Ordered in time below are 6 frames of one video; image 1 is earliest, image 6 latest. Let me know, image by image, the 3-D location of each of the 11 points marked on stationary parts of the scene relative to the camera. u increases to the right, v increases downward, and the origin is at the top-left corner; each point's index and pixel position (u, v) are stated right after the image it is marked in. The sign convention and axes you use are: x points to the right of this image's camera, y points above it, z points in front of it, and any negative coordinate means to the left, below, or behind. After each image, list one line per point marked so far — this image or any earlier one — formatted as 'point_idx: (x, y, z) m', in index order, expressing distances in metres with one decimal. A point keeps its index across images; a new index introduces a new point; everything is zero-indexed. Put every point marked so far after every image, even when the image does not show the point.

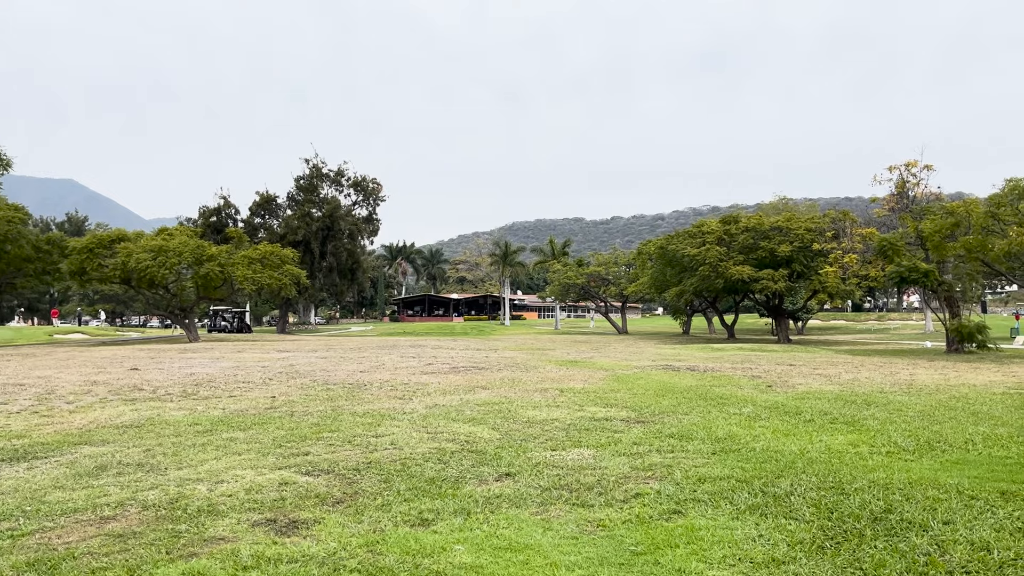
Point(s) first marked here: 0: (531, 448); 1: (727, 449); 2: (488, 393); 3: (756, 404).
0: (+0.2, -1.7, +6.7) m
1: (+2.2, -1.6, +6.4) m
2: (-0.4, -1.8, +11.1) m
3: (+3.6, -1.7, +9.7) m
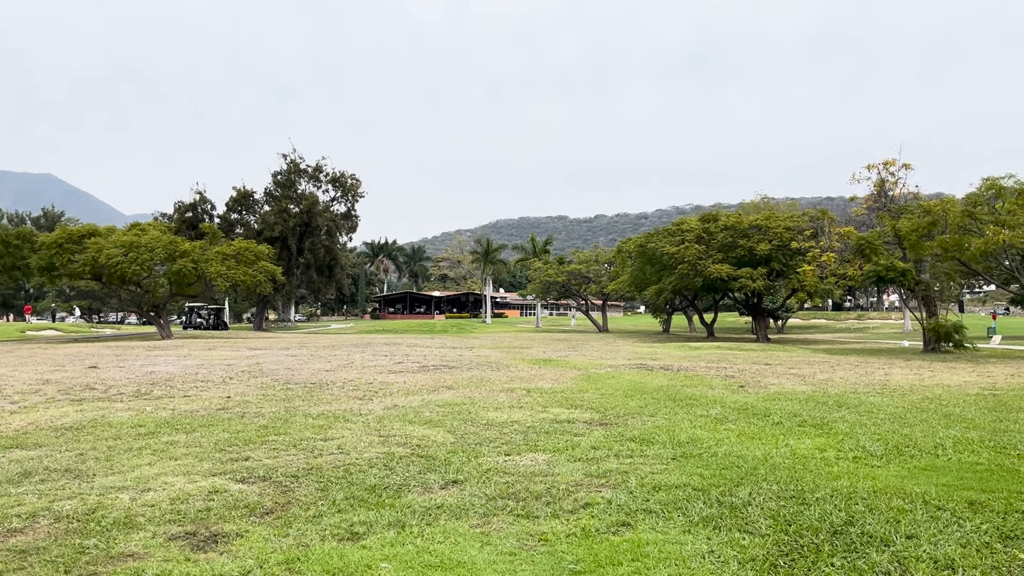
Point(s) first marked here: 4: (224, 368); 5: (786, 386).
0: (-0.3, -1.6, +6.4) m
1: (+1.7, -1.6, +6.2) m
2: (-1.0, -1.7, +10.8) m
3: (+3.1, -1.7, +9.5) m
4: (-7.0, -1.9, +16.0) m
5: (+5.0, -1.8, +12.1) m
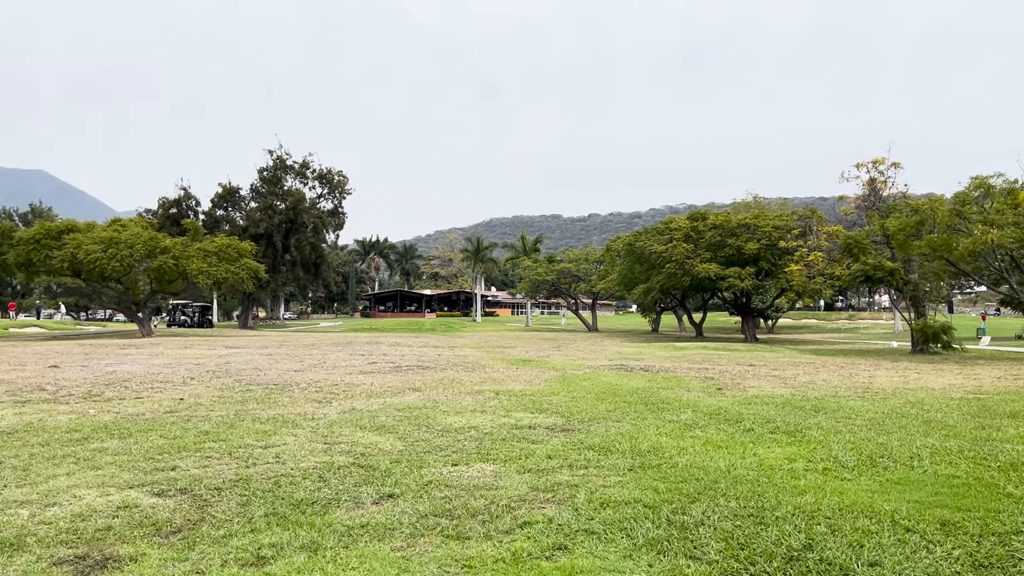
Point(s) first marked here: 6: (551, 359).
0: (-0.7, -1.6, +6.0) m
1: (+1.2, -1.6, +5.8) m
2: (-1.5, -1.7, +10.3) m
3: (+2.6, -1.7, +9.0) m
4: (-7.6, -1.9, +15.5) m
5: (+4.5, -1.8, +11.7) m
6: (+1.2, -2.1, +19.8) m
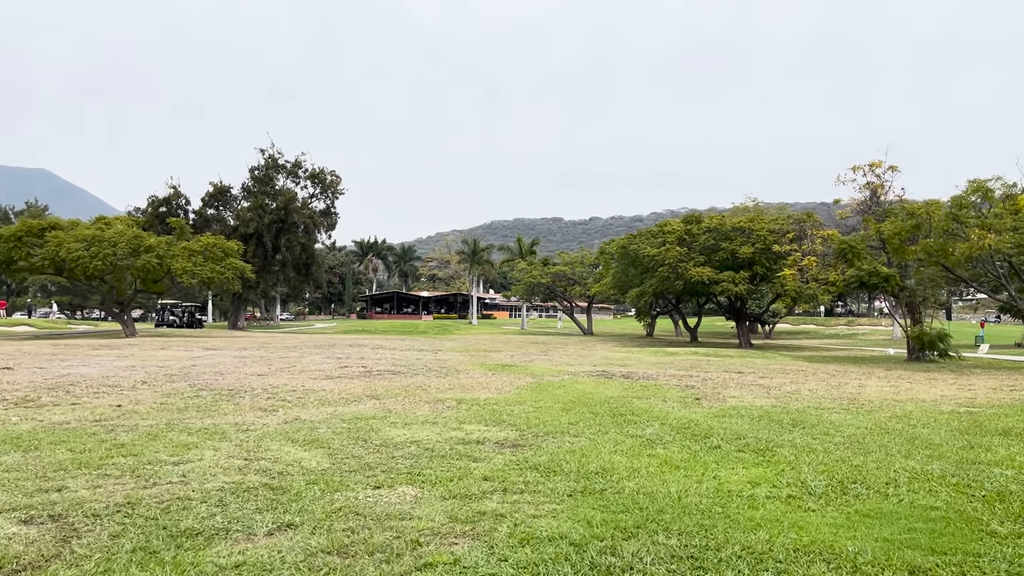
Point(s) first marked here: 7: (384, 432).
0: (-1.3, -1.6, +5.3) m
1: (+0.7, -1.6, +5.1) m
2: (-2.1, -1.7, +9.7) m
3: (+2.0, -1.7, +8.4) m
4: (-8.1, -1.8, +14.9) m
5: (+3.9, -1.9, +11.0) m
6: (+0.6, -2.2, +19.2) m
7: (-1.4, -1.6, +7.5) m
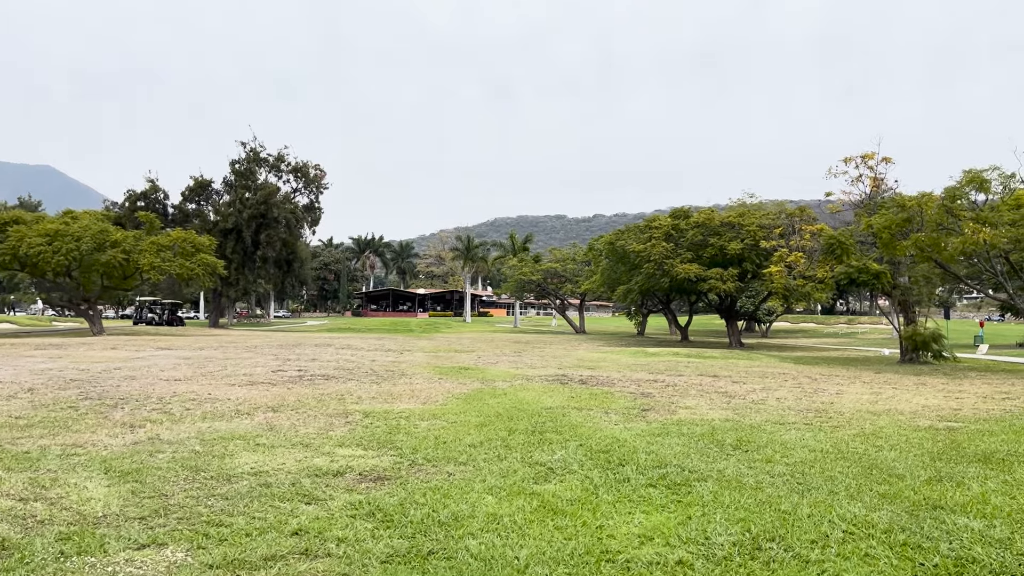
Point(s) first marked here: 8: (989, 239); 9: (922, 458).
0: (-2.5, -1.6, +4.1) m
1: (-0.5, -1.6, +3.9) m
2: (-3.2, -1.7, +8.5) m
3: (+0.8, -1.7, +7.2) m
4: (-9.3, -1.8, +13.7) m
5: (+2.8, -1.8, +9.8) m
6: (-0.5, -2.2, +18.0) m
7: (-2.6, -1.6, +6.2) m
8: (+12.7, +1.3, +17.4) m
9: (+4.1, -1.7, +6.6) m
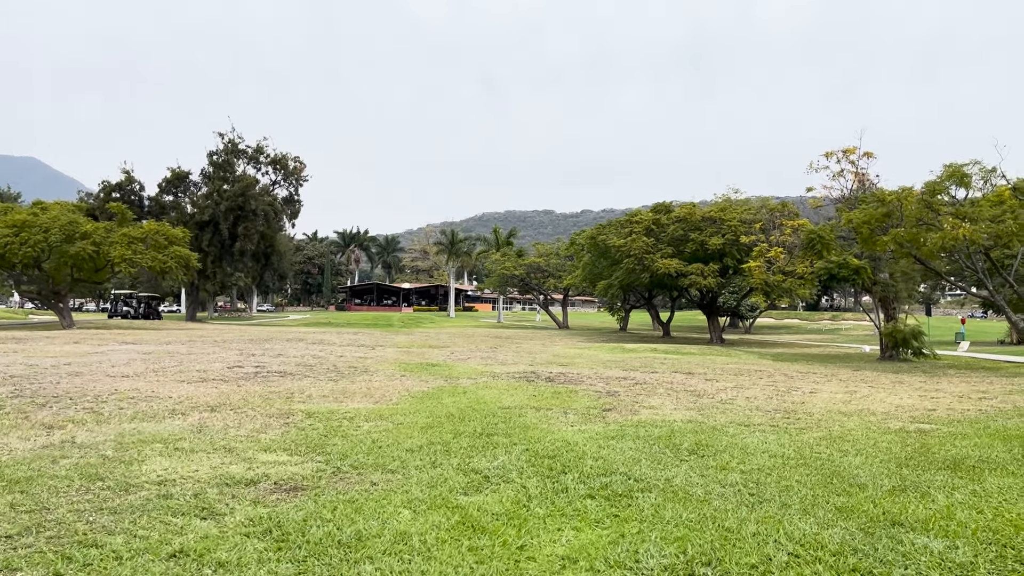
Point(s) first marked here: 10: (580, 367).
0: (-3.0, -1.5, +3.6) m
1: (-1.1, -1.5, +3.4) m
2: (-3.8, -1.6, +7.9) m
3: (+0.2, -1.6, +6.7) m
4: (-10.0, -1.6, +13.0) m
5: (+2.1, -1.8, +9.3) m
6: (-1.3, -2.0, +17.5) m
7: (-3.2, -1.5, +5.7) m
8: (+11.9, +1.4, +17.2) m
9: (+3.6, -1.7, +6.2) m
10: (+1.8, -2.0, +16.9) m
